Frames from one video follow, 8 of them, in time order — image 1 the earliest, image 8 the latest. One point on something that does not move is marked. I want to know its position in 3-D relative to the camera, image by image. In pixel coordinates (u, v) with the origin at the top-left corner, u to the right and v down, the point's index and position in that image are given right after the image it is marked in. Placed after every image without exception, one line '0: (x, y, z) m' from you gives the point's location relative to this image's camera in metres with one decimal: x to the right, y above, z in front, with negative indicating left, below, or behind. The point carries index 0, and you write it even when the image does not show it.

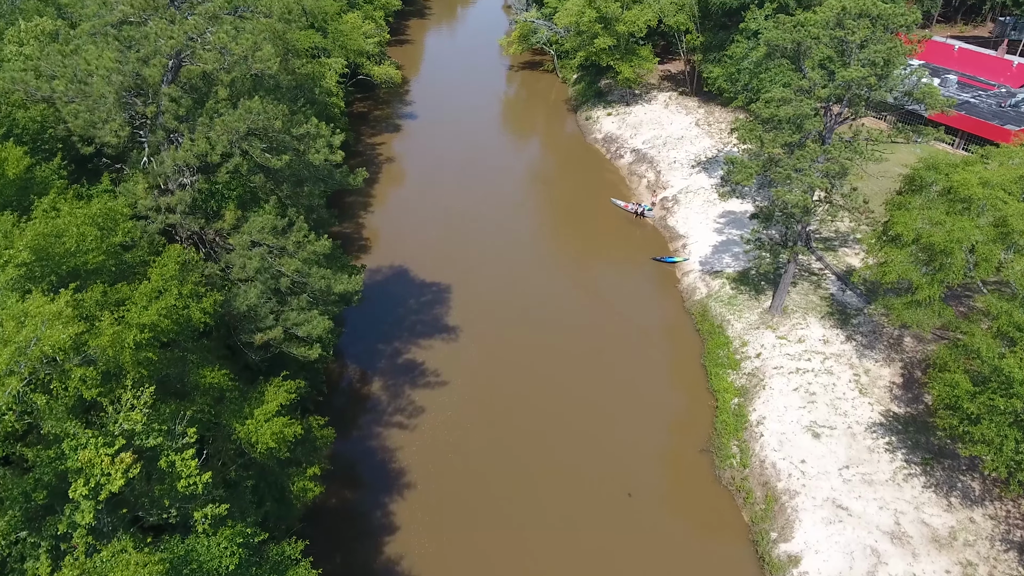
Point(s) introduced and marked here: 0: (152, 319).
0: (-7.0, -0.7, +14.1) m
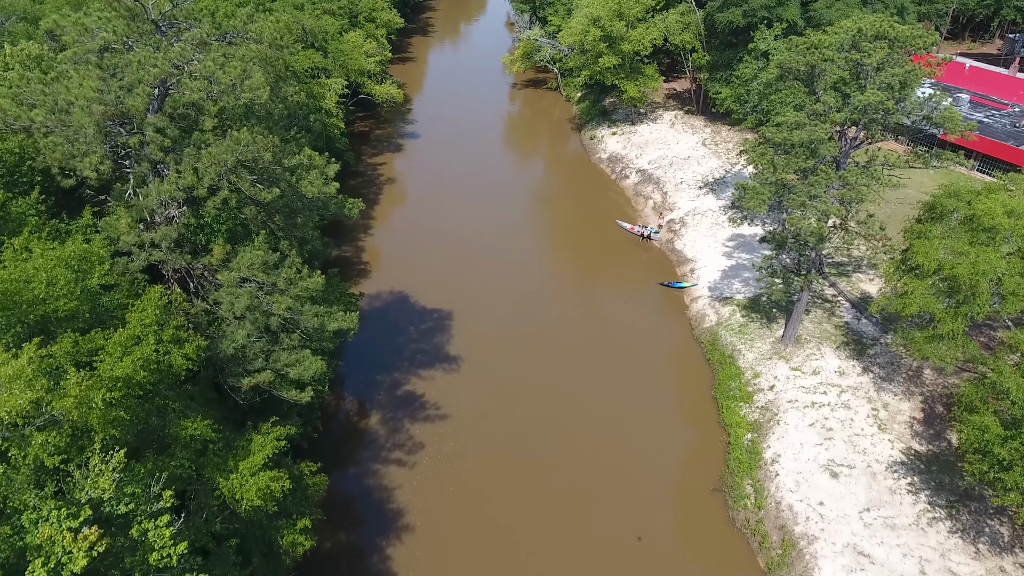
0: (-6.9, -1.6, +13.0) m
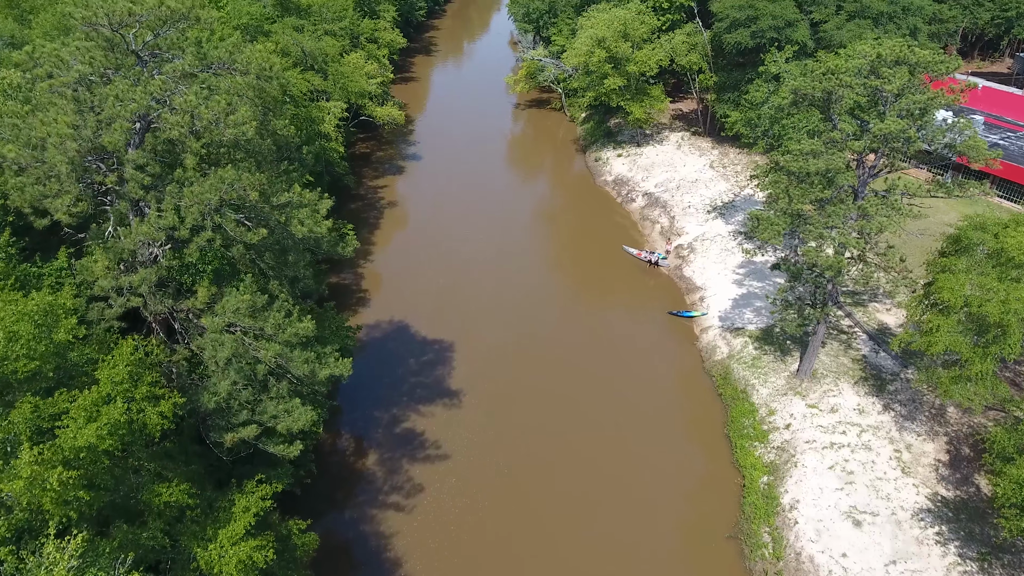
0: (-6.9, -2.5, +11.9) m
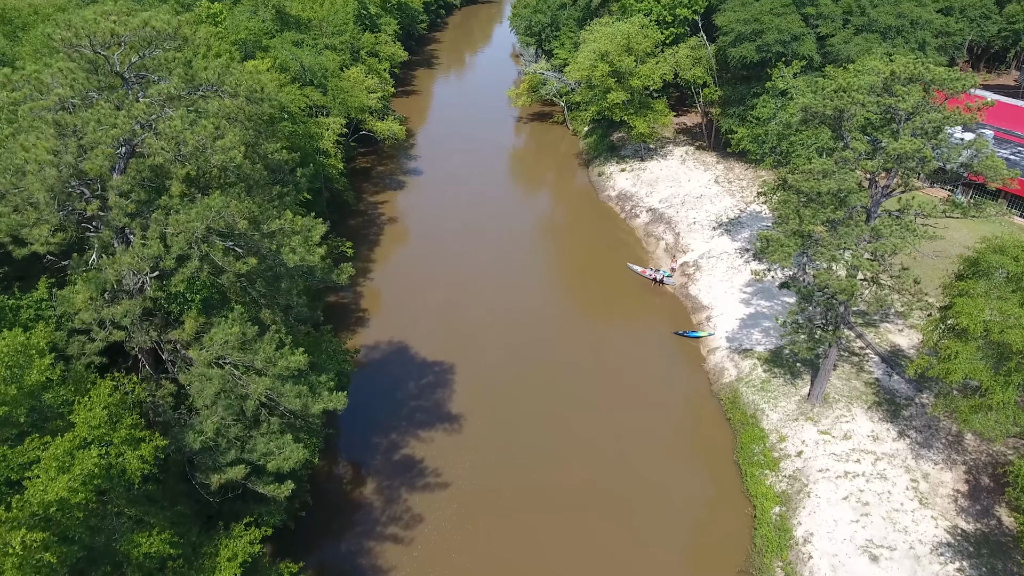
0: (-6.8, -3.1, +11.0) m
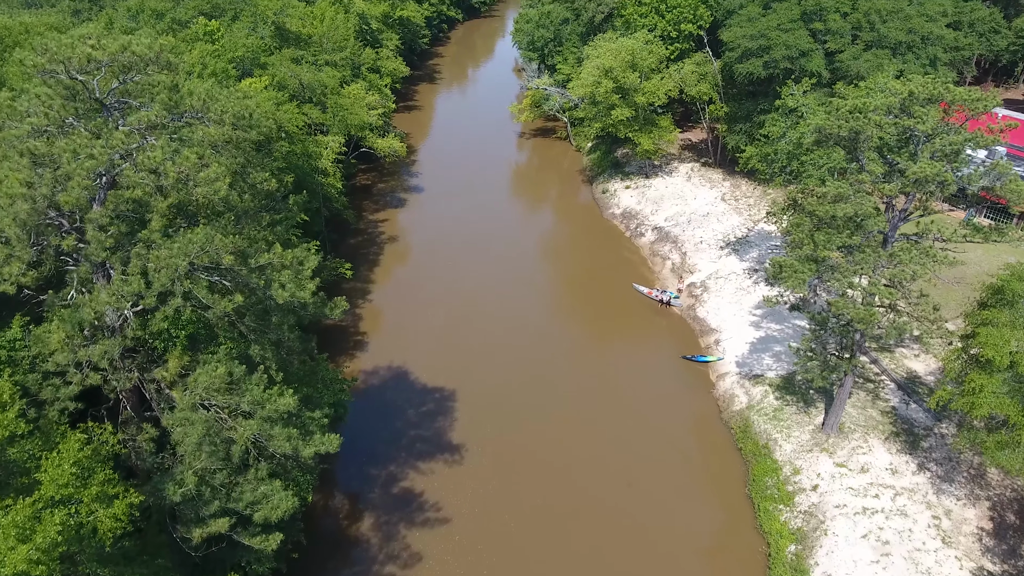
0: (-6.8, -3.9, +10.1) m
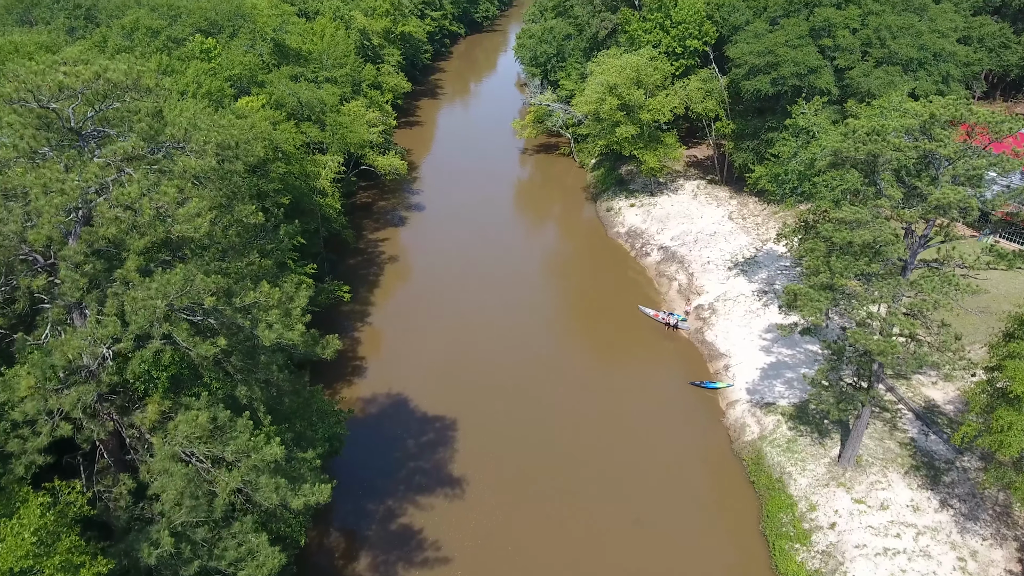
0: (-6.7, -4.6, +9.0) m
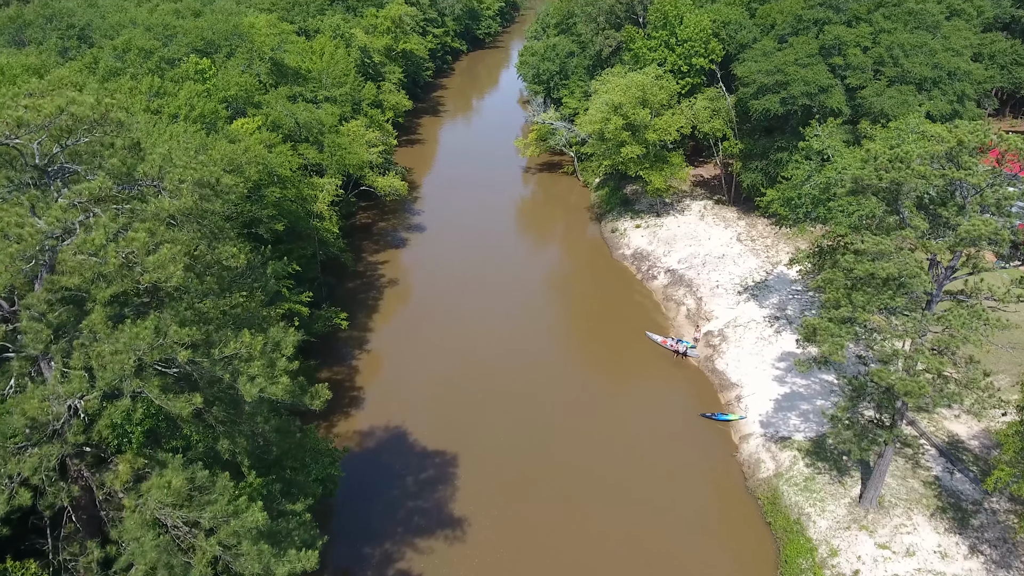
0: (-6.7, -5.3, +7.8) m
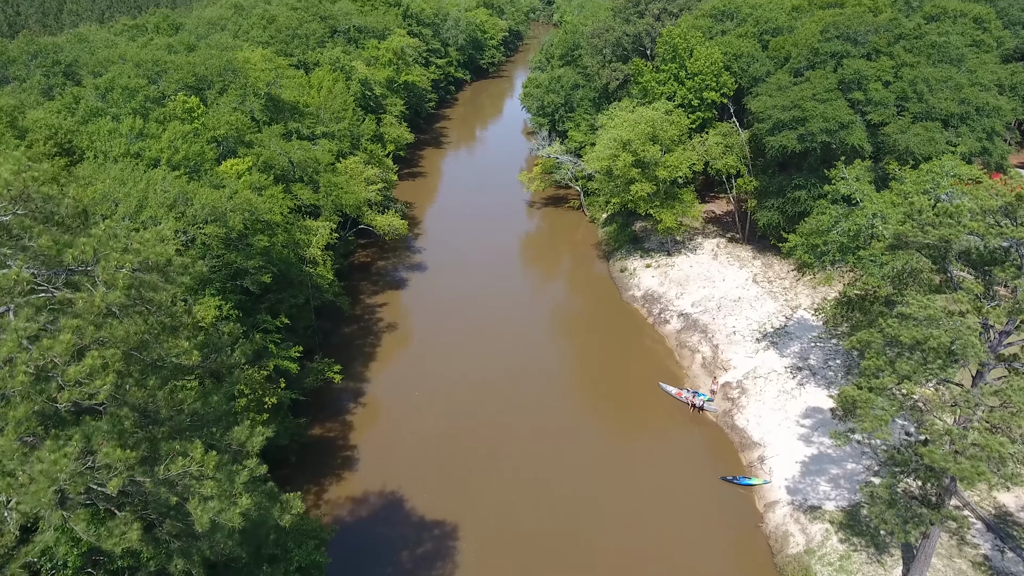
0: (-6.6, -6.7, +5.5) m
